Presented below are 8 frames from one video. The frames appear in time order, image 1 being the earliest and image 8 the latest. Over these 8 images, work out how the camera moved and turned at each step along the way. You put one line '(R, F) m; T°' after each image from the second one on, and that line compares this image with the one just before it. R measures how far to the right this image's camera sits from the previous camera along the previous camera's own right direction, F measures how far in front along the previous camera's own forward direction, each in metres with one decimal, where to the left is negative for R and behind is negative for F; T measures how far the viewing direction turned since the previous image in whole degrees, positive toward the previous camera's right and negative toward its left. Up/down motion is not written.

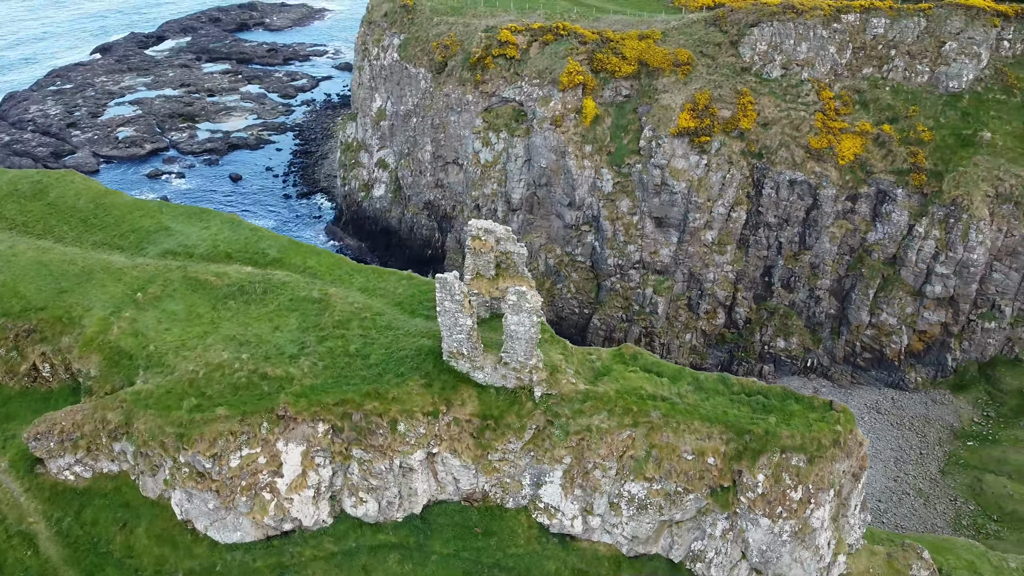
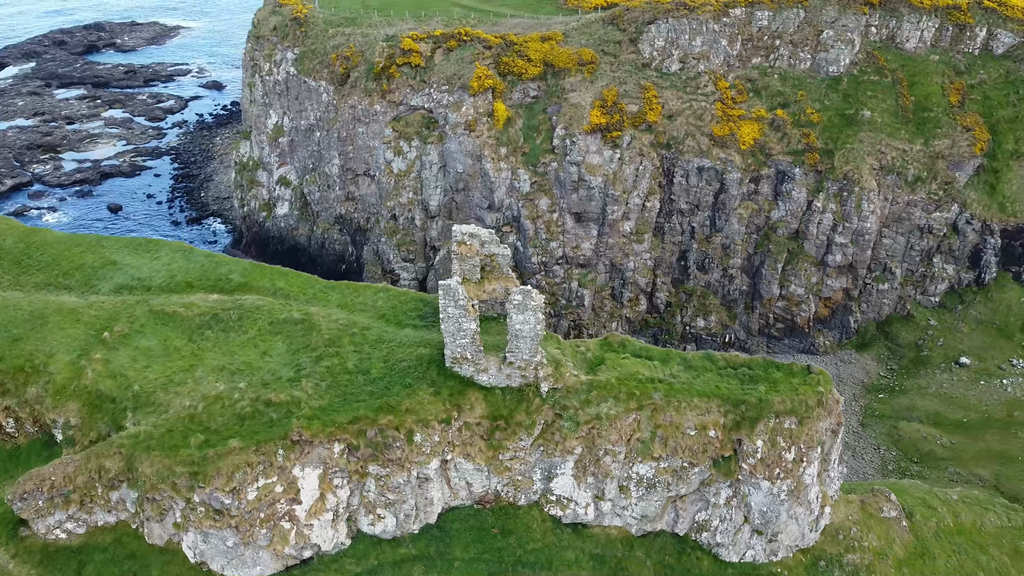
(-3.4, -0.1) m; +9°
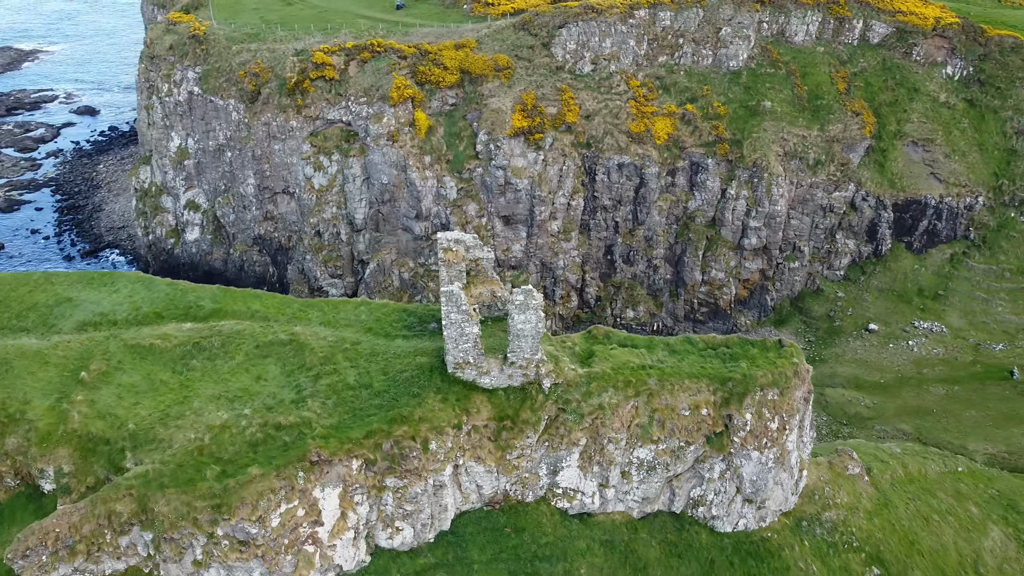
(-3.1, -0.2) m; +8°
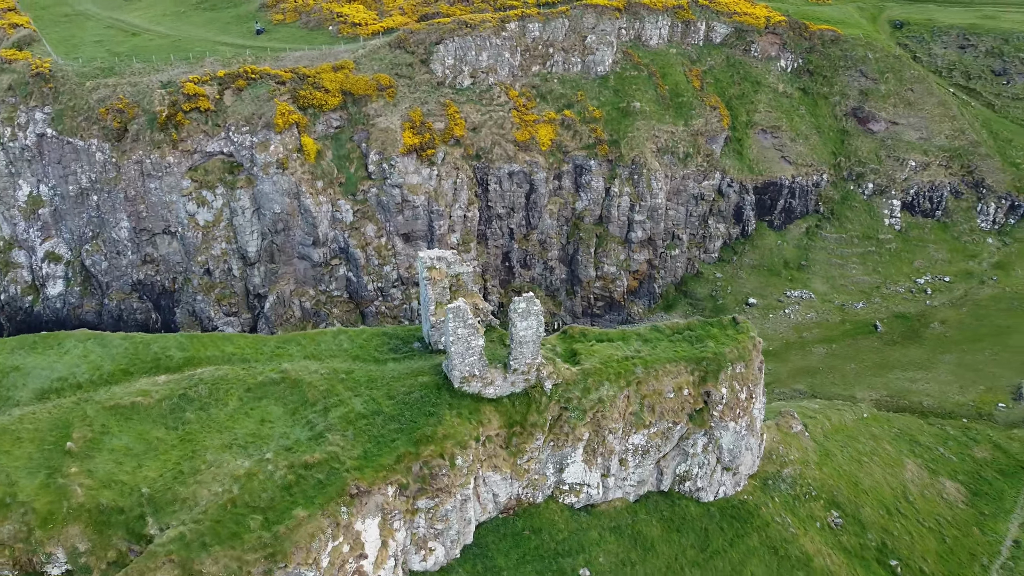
(-4.6, -0.2) m; +12°
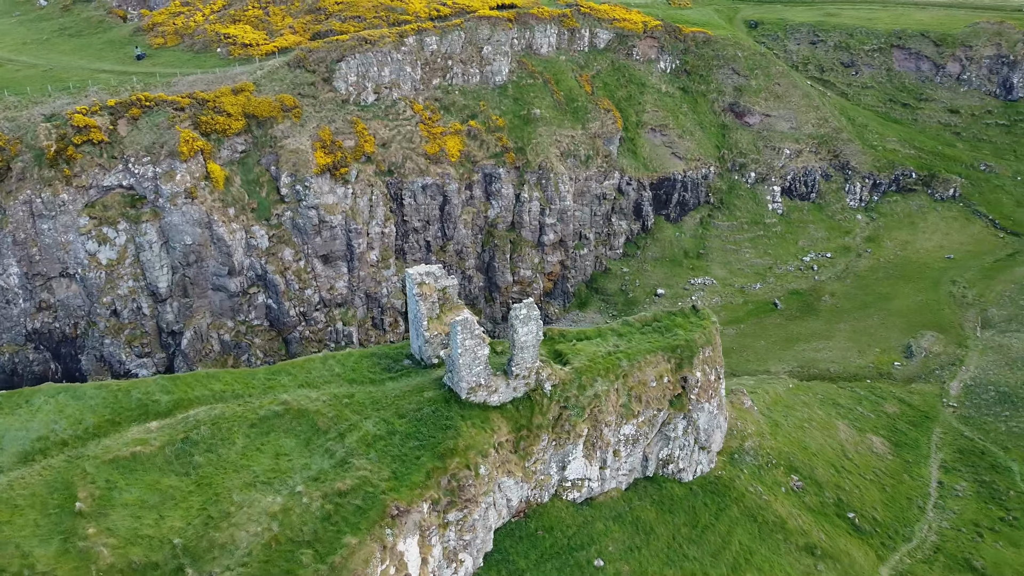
(-3.8, -0.2) m; +10°
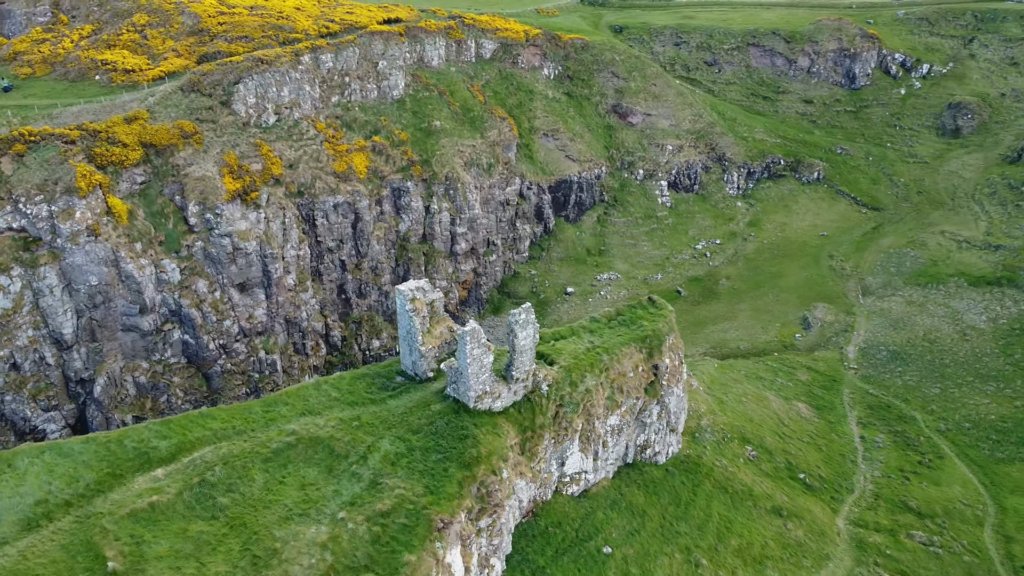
(-4.0, -0.3) m; +10°
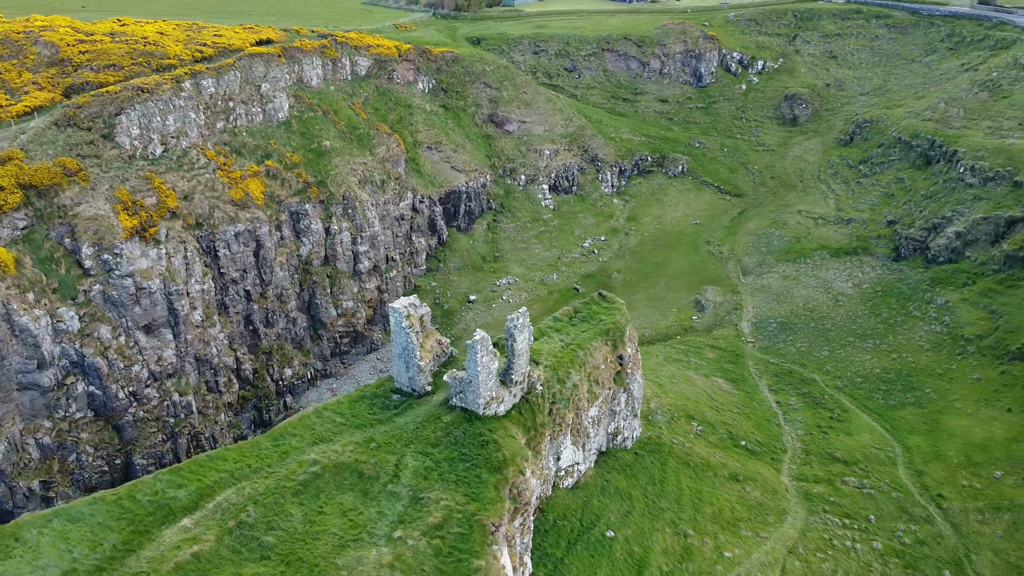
(-4.6, -0.4) m; +11°
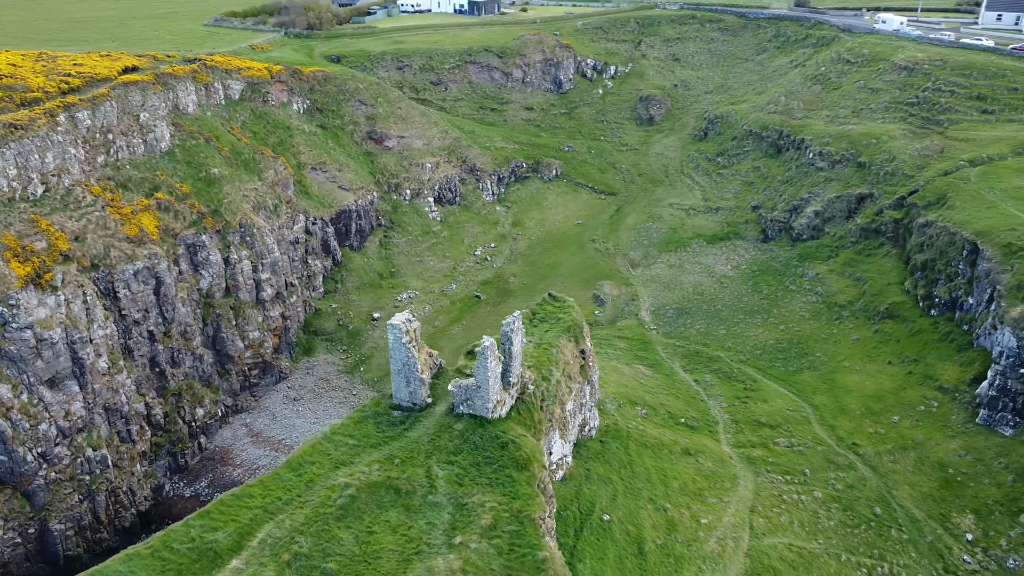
(-4.7, -0.5) m; +11°
